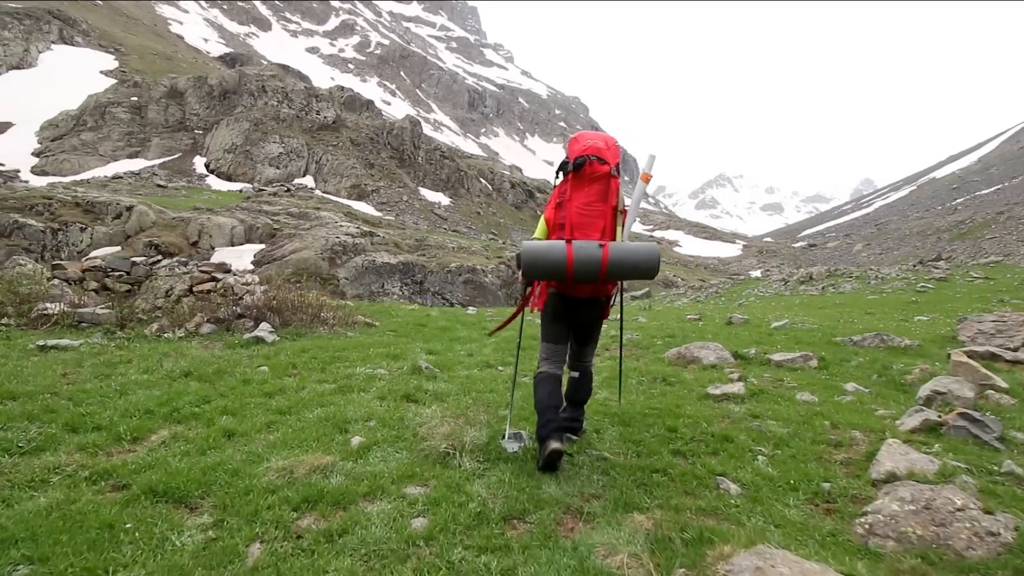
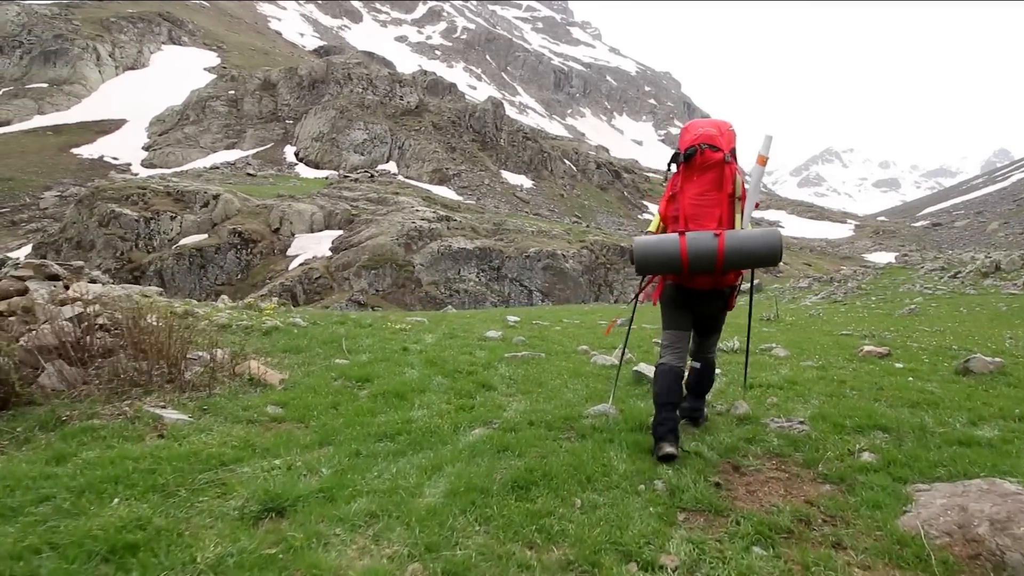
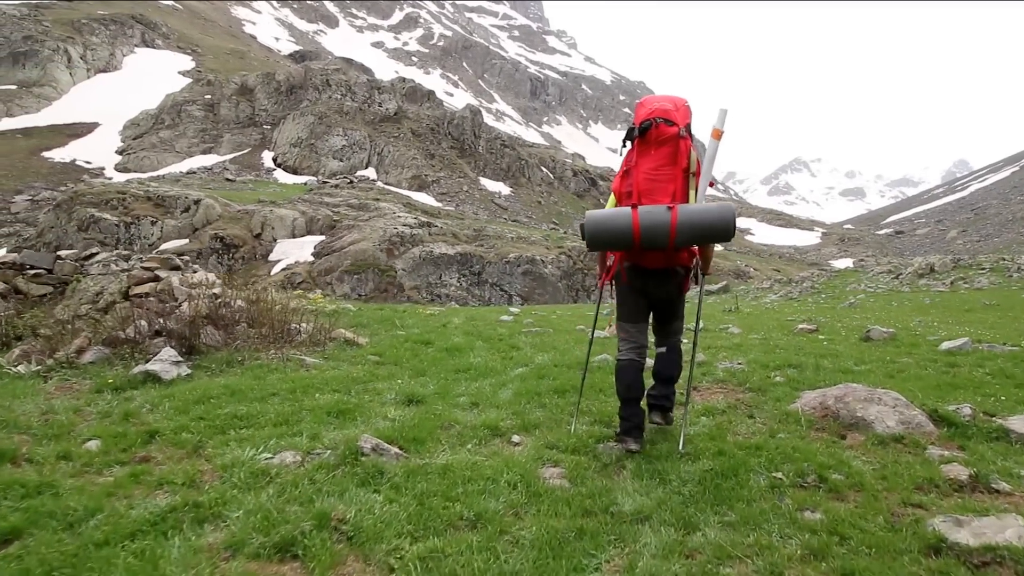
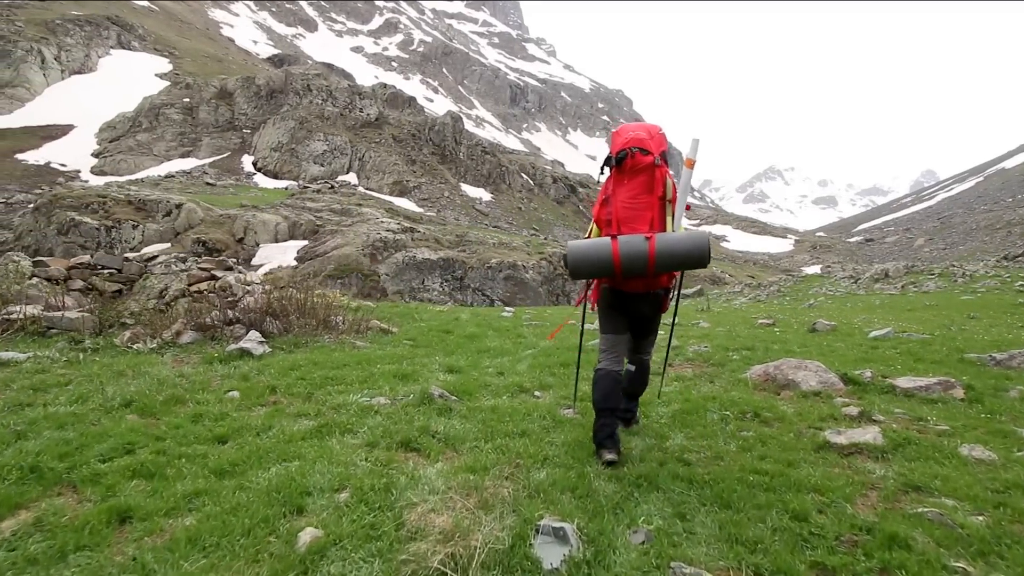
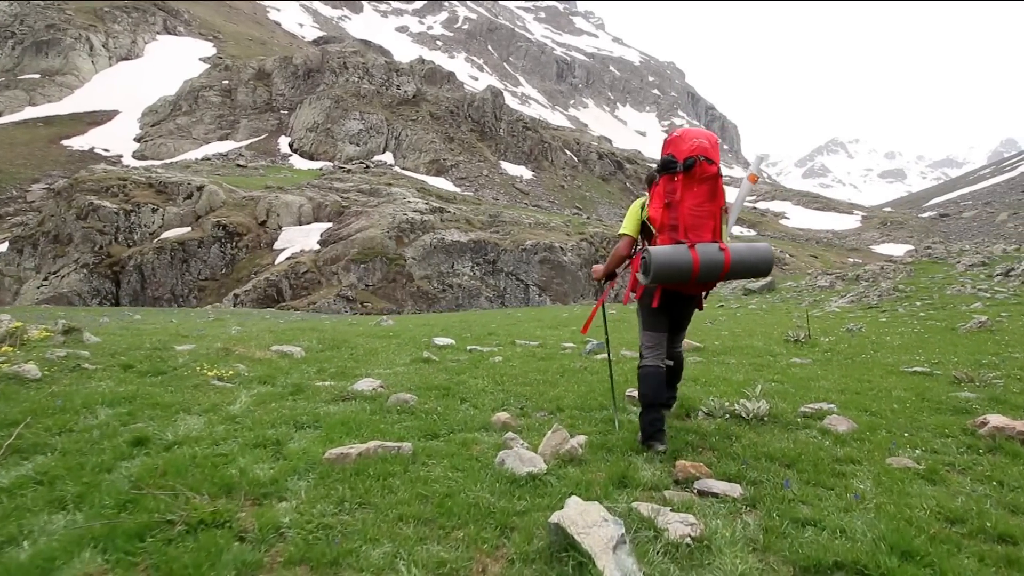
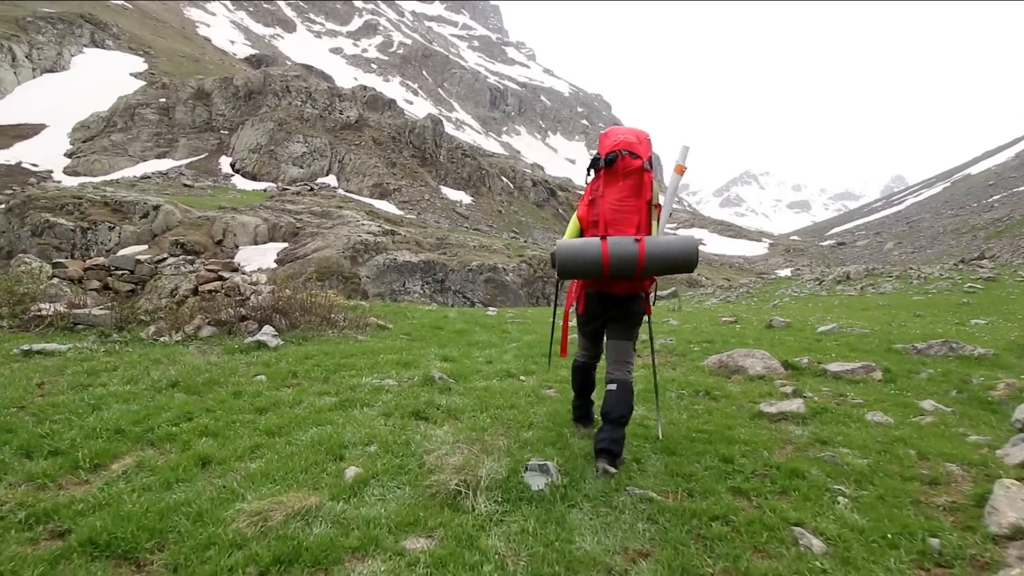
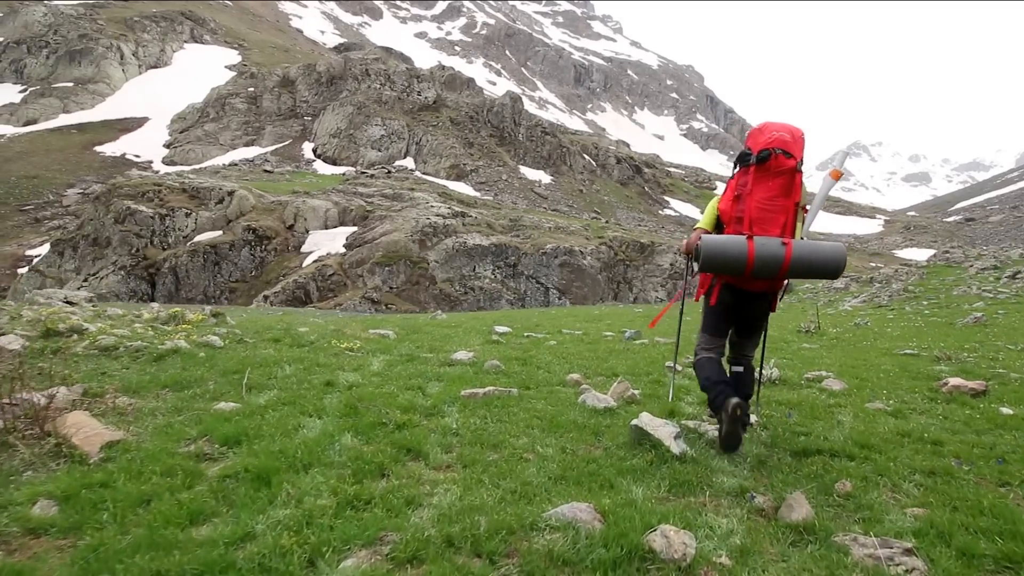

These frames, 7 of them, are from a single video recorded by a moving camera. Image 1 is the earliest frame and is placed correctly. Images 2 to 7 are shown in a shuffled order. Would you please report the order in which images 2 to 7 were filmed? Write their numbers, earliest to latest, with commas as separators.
6, 4, 3, 2, 7, 5
